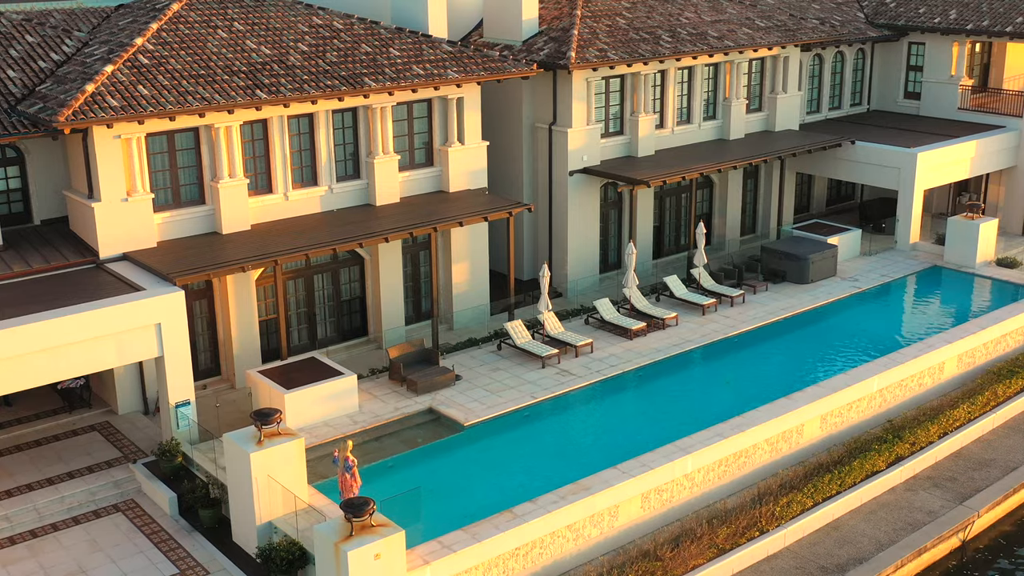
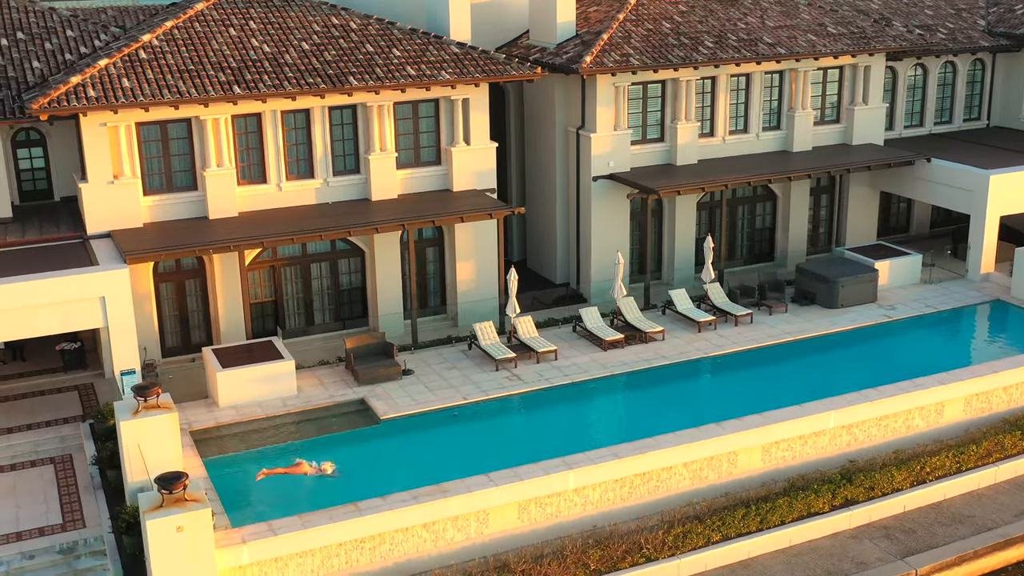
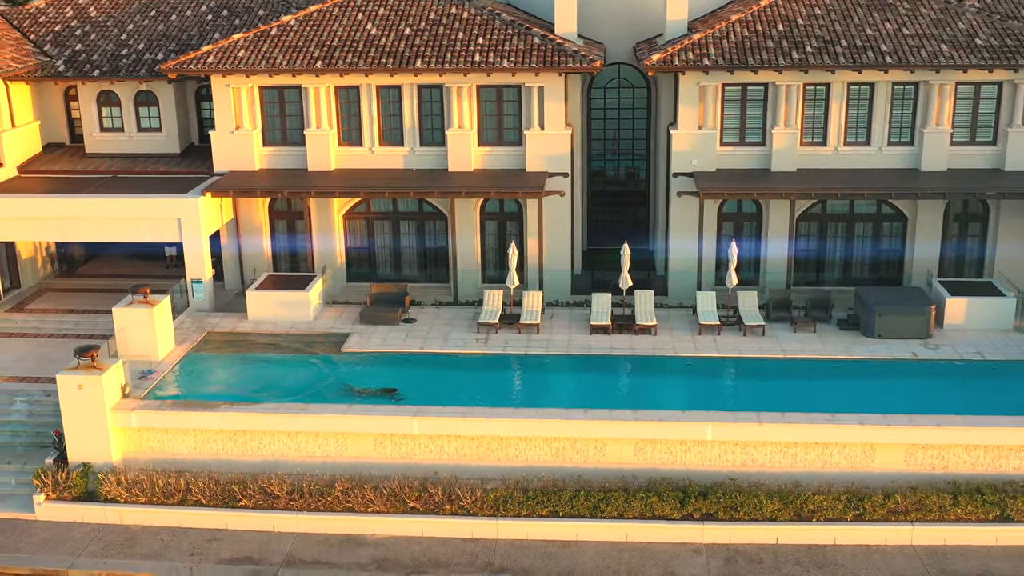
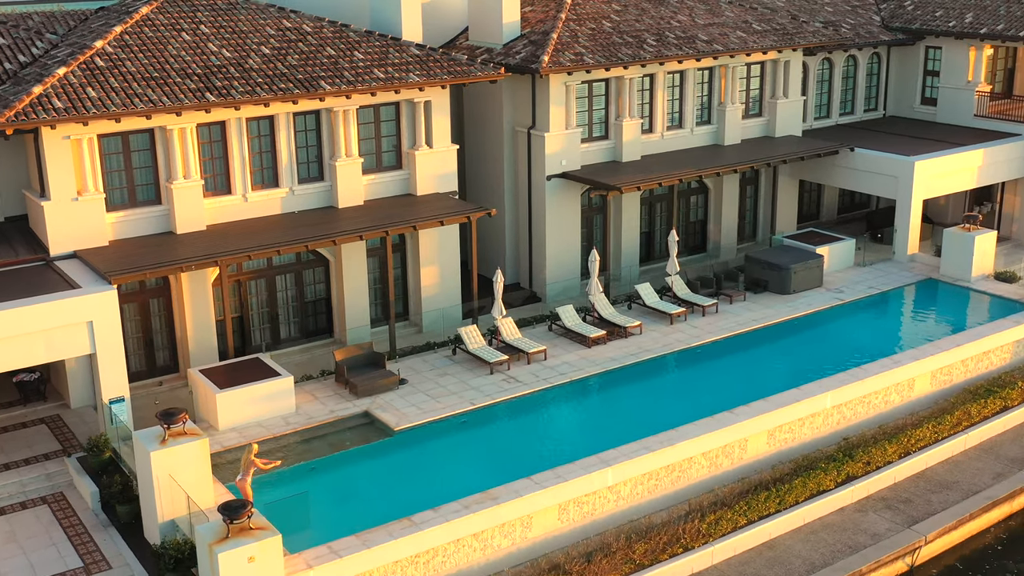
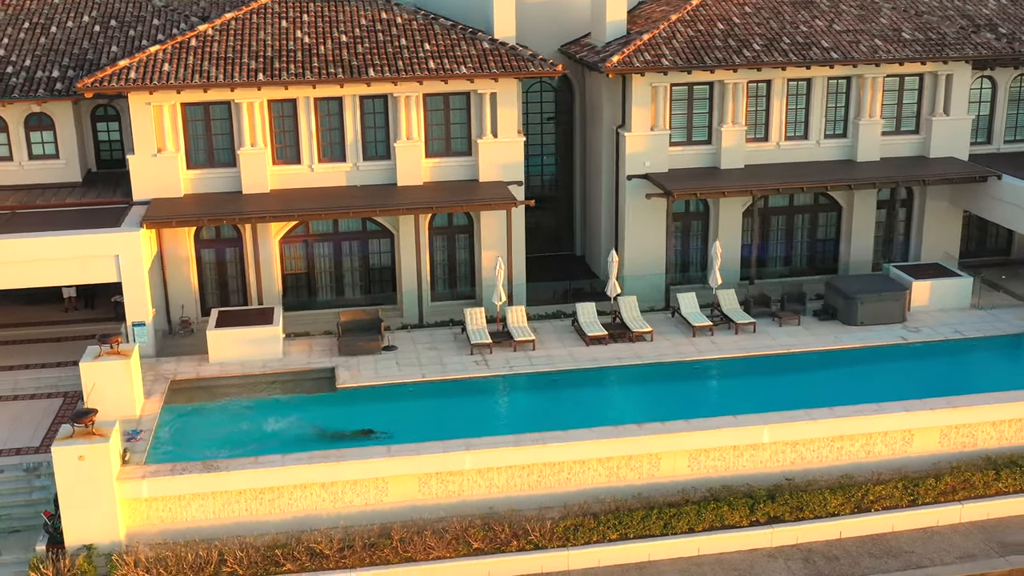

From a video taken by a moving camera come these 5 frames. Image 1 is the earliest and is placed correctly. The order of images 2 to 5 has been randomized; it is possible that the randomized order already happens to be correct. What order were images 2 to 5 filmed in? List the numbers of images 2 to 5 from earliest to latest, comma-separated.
4, 2, 5, 3
